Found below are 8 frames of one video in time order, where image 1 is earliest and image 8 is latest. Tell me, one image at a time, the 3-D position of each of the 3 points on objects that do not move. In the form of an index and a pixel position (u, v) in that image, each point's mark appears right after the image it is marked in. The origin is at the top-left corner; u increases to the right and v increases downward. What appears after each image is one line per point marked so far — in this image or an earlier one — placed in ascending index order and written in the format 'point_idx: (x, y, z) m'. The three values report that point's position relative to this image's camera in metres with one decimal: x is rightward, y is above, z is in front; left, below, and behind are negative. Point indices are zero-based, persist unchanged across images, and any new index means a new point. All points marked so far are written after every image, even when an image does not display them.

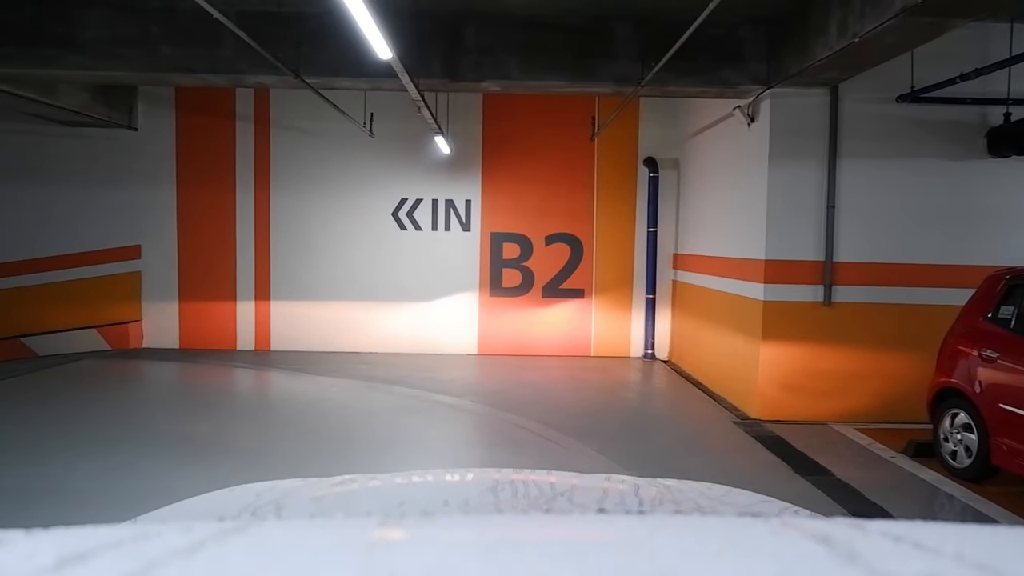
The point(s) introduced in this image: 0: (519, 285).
0: (+0.1, 0.0, +6.9) m
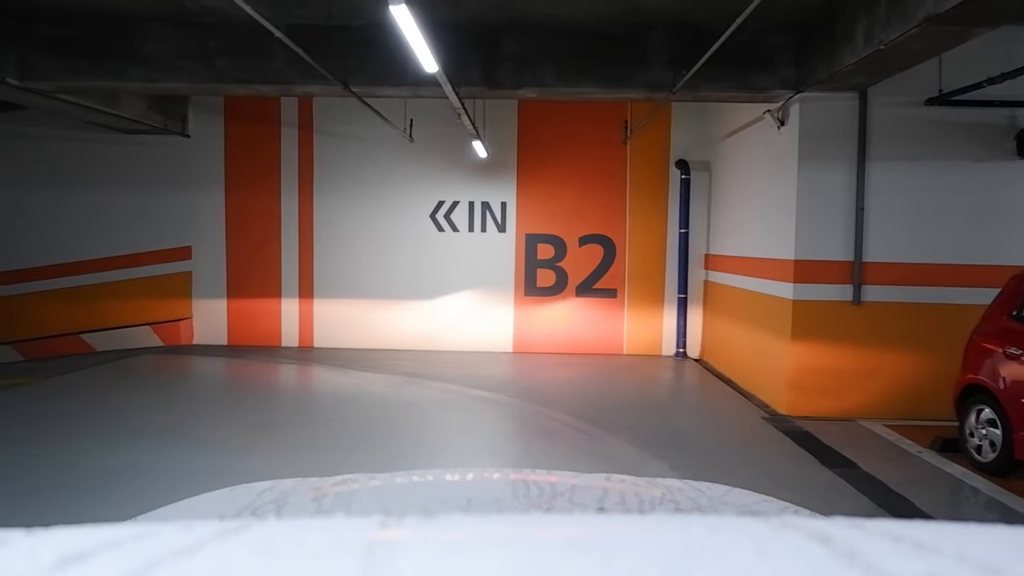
0: (+0.5, 0.0, +7.1) m
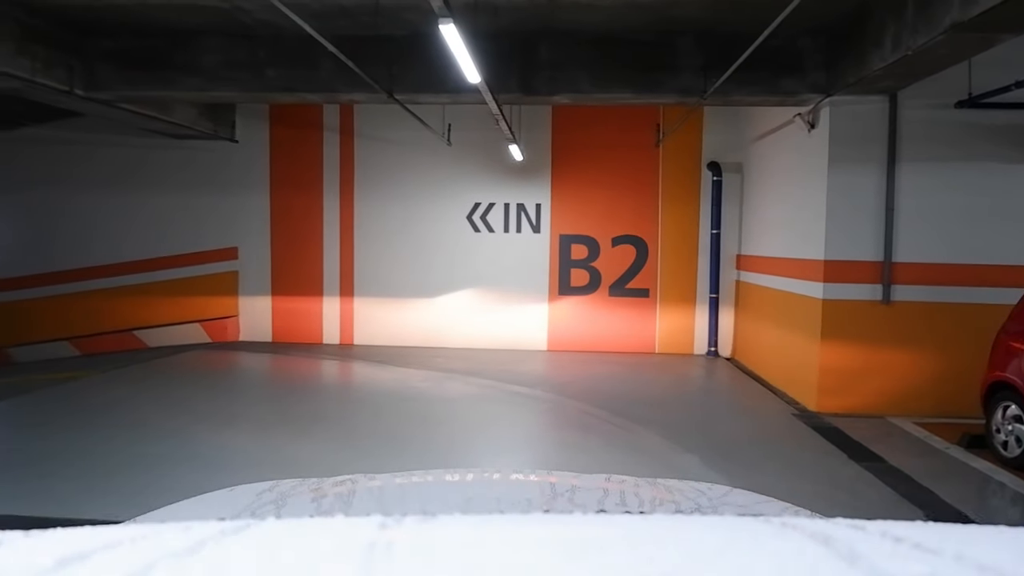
0: (+0.8, 0.0, +7.3) m
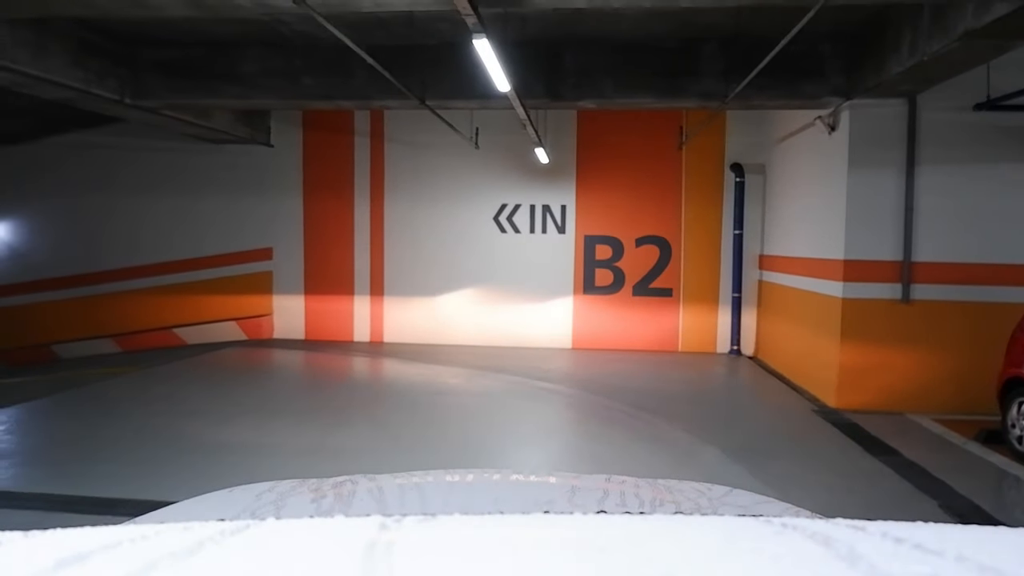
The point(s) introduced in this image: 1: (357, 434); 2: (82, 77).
0: (+1.1, +0.1, +7.4) m
1: (-1.1, -1.0, +4.5) m
2: (-3.4, +1.7, +5.1) m
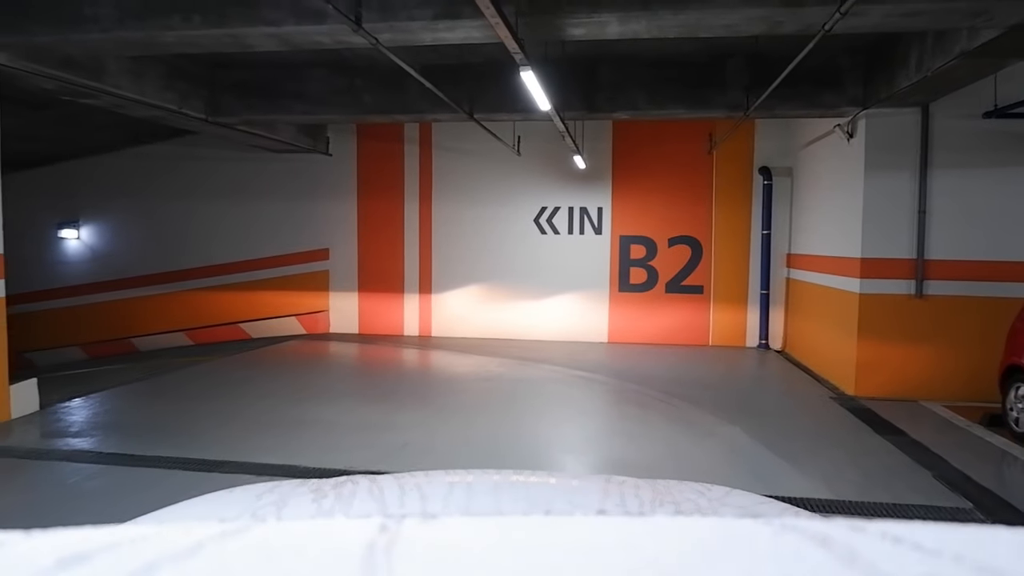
0: (+1.6, +0.1, +7.8) m
1: (-0.8, -1.0, +5.0) m
2: (-3.1, +1.7, +5.8) m
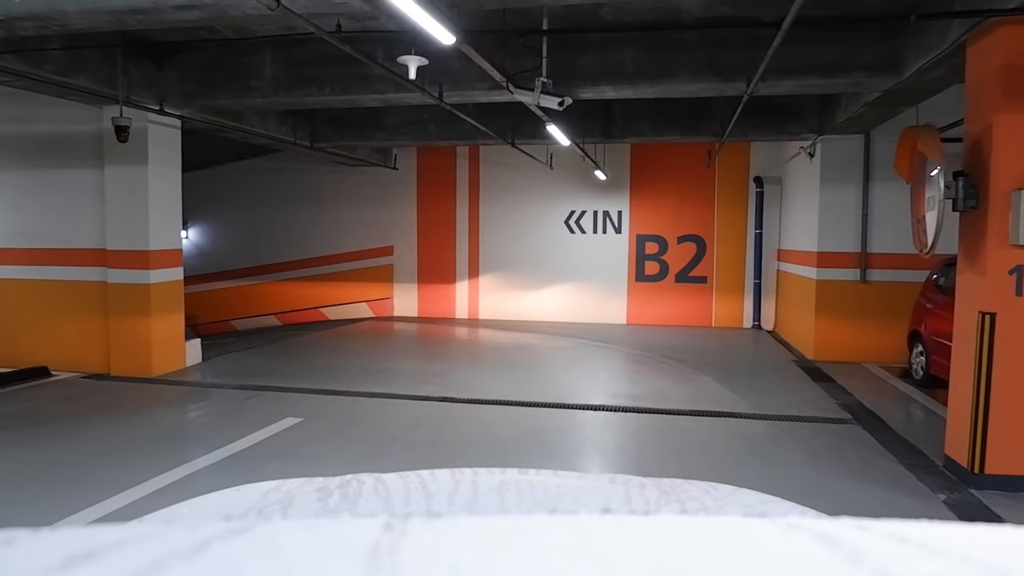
0: (+2.1, +0.2, +9.3) m
1: (-0.5, -0.8, +6.6) m
2: (-2.7, +1.9, +7.6) m
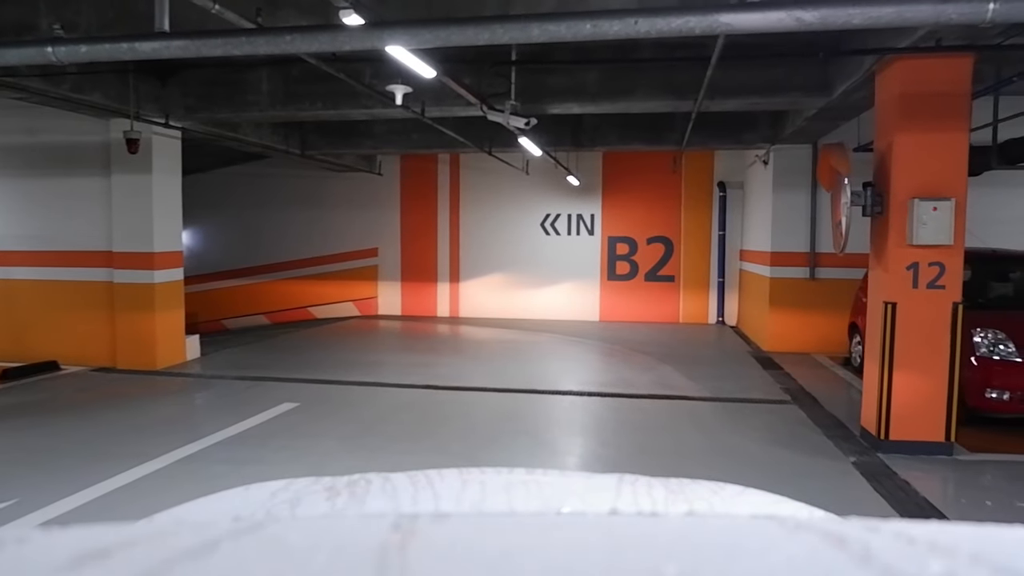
0: (+1.8, +0.2, +9.9) m
1: (-0.7, -0.8, +7.1) m
2: (-3.0, +1.9, +8.0) m
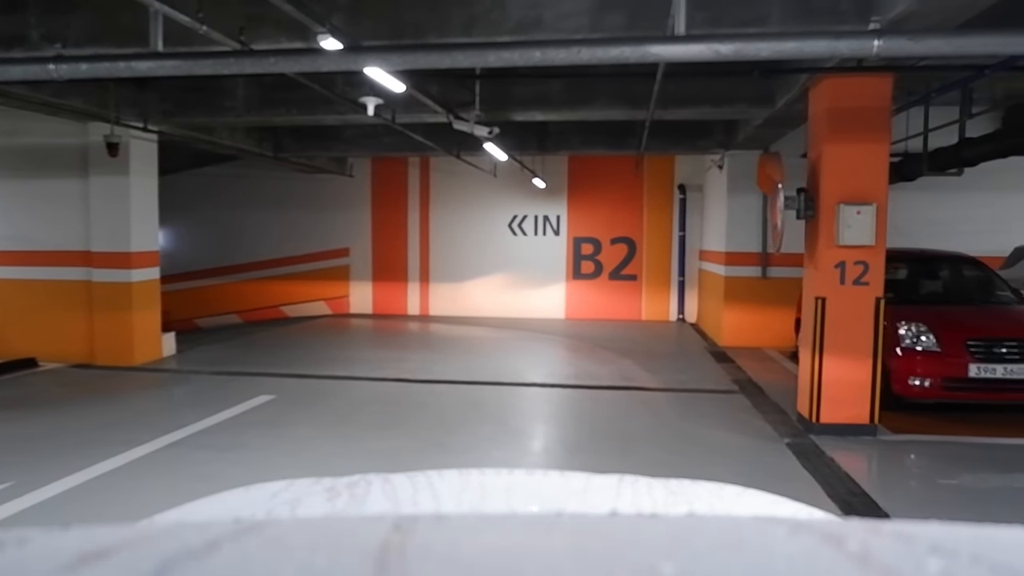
0: (+1.3, +0.3, +10.2) m
1: (-1.0, -0.8, +7.4) m
2: (-3.4, +1.9, +8.2) m
